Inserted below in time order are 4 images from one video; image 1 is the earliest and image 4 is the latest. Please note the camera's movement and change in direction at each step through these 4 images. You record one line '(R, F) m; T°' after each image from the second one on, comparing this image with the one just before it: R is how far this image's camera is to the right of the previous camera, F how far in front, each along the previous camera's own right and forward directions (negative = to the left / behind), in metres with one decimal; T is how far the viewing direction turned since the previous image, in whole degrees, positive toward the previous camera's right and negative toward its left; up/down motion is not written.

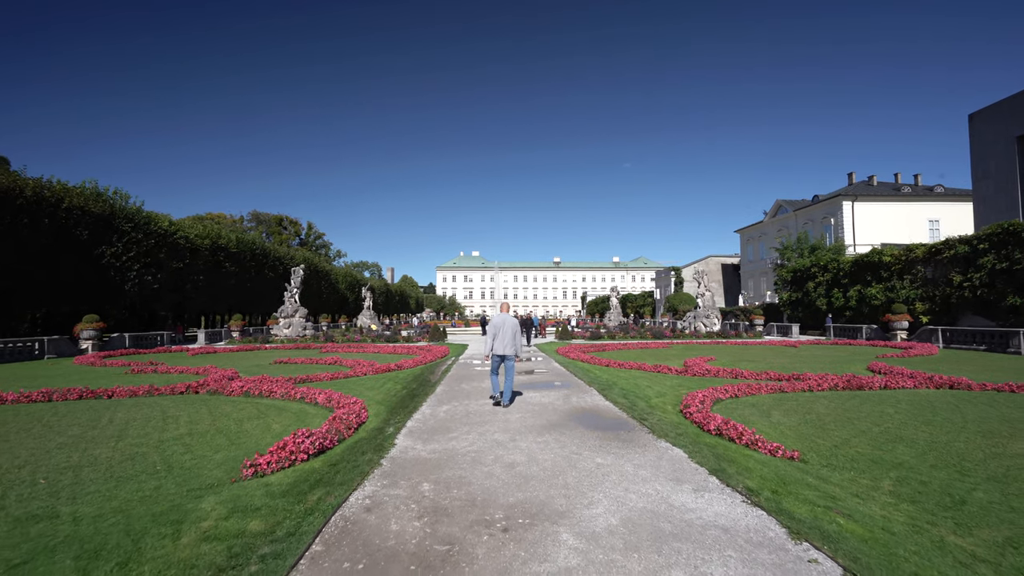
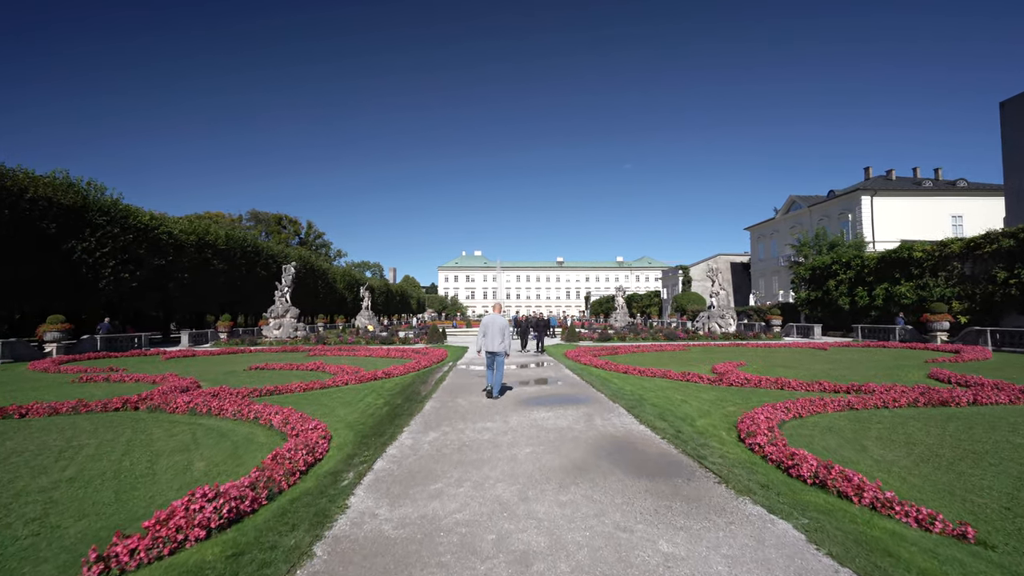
(-0.1, +1.7) m; 0°
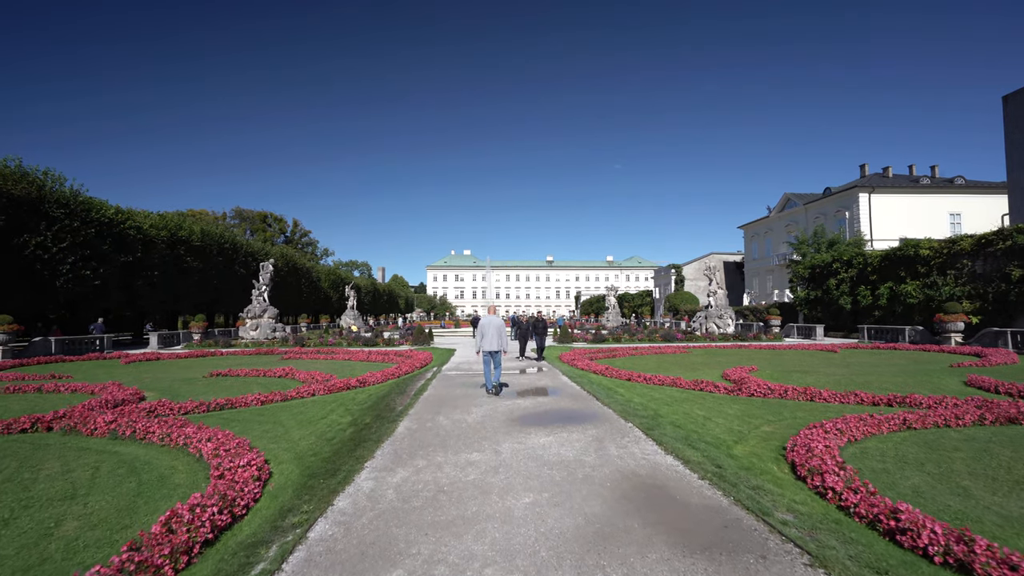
(0.0, +1.3) m; +1°
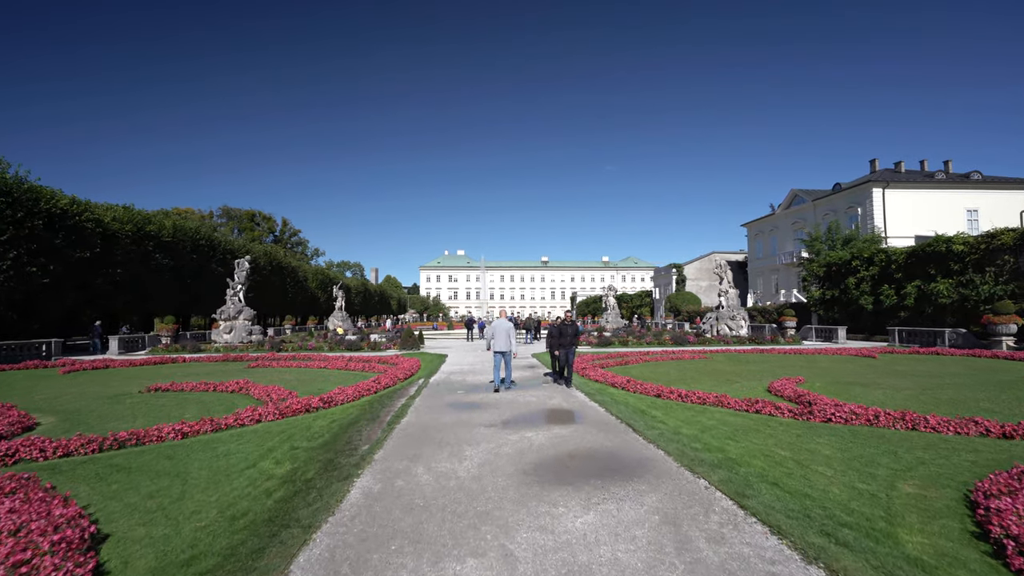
(-0.2, +2.1) m; +1°
